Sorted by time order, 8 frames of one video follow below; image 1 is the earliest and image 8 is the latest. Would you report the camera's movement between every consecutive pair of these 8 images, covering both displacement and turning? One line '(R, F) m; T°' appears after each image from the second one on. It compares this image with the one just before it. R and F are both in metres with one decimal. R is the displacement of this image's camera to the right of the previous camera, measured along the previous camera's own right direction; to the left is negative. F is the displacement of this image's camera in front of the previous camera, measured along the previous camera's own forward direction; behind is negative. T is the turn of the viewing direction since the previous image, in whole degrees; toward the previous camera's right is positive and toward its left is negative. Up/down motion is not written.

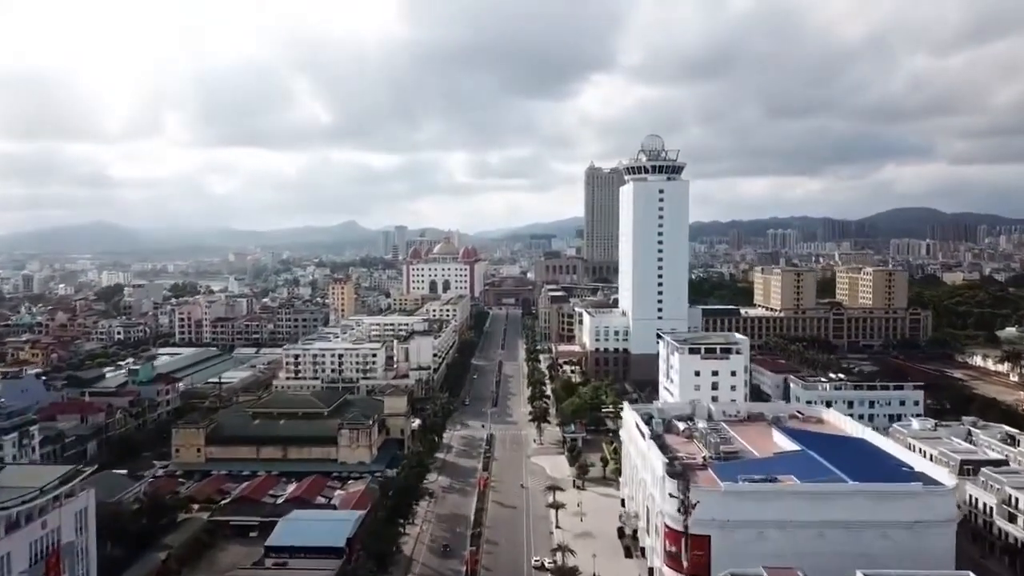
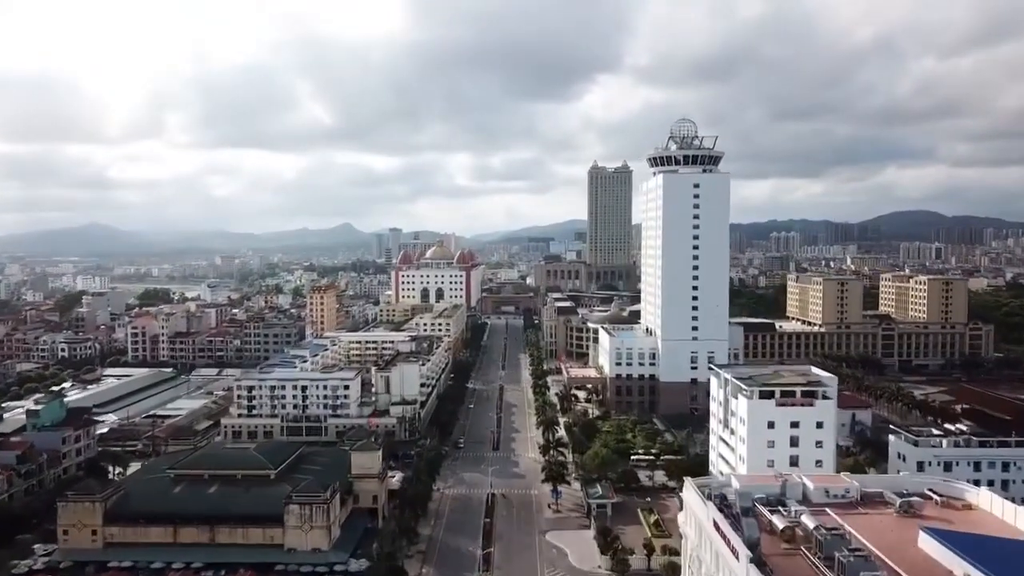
(-0.7, +15.5) m; 0°
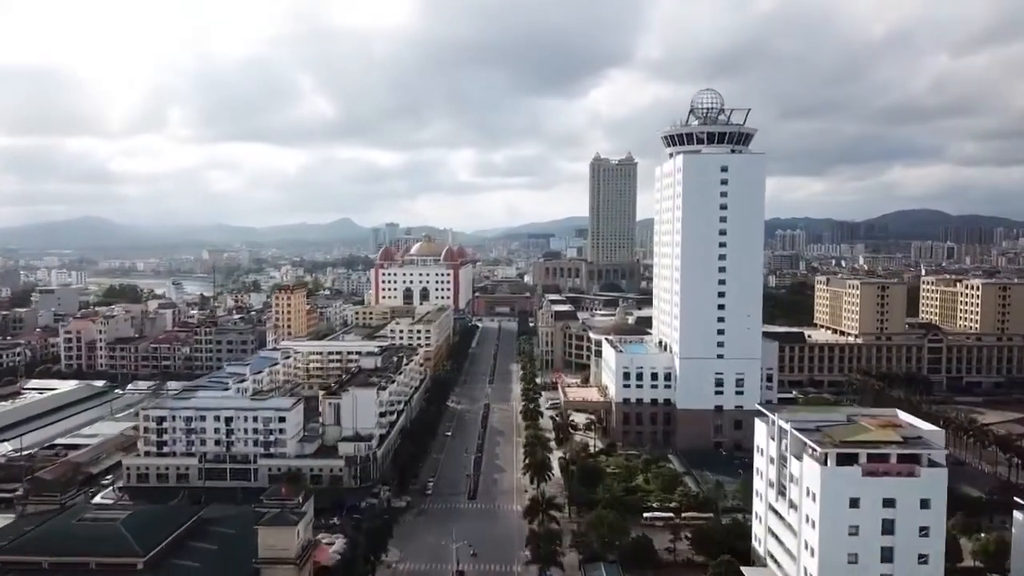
(+1.2, +13.9) m; 0°
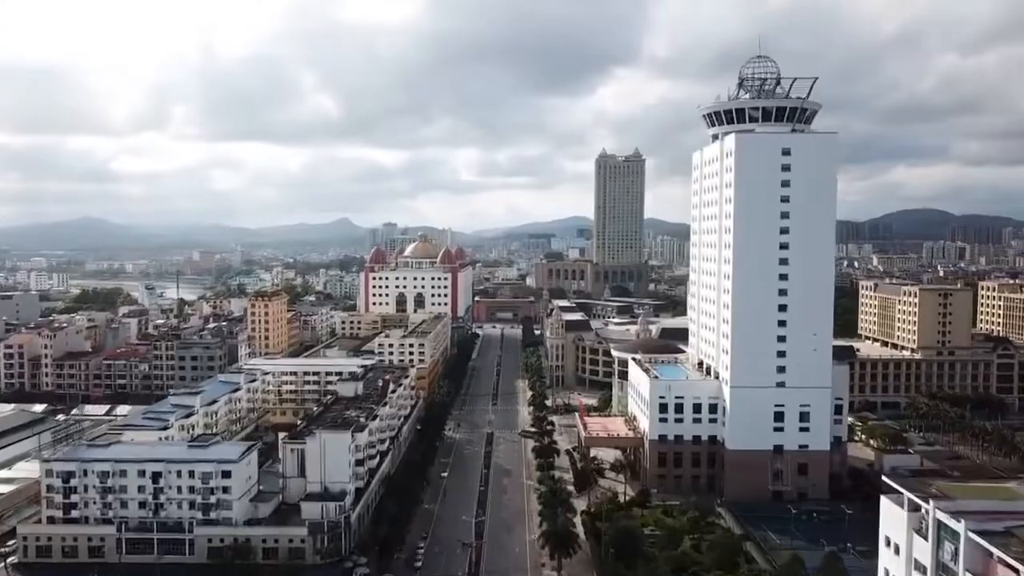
(-0.7, +11.9) m; 0°
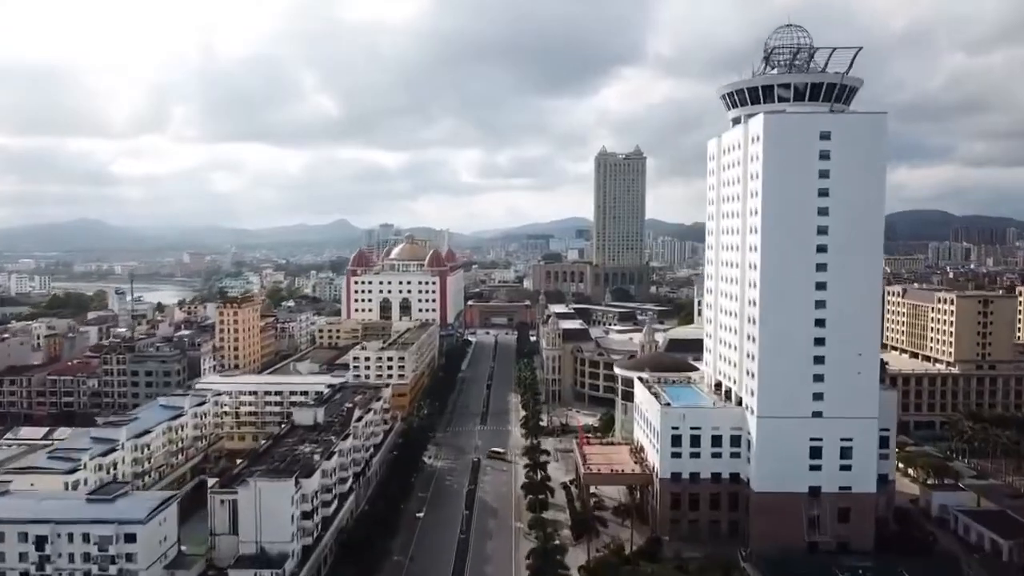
(+0.8, +8.2) m; 0°
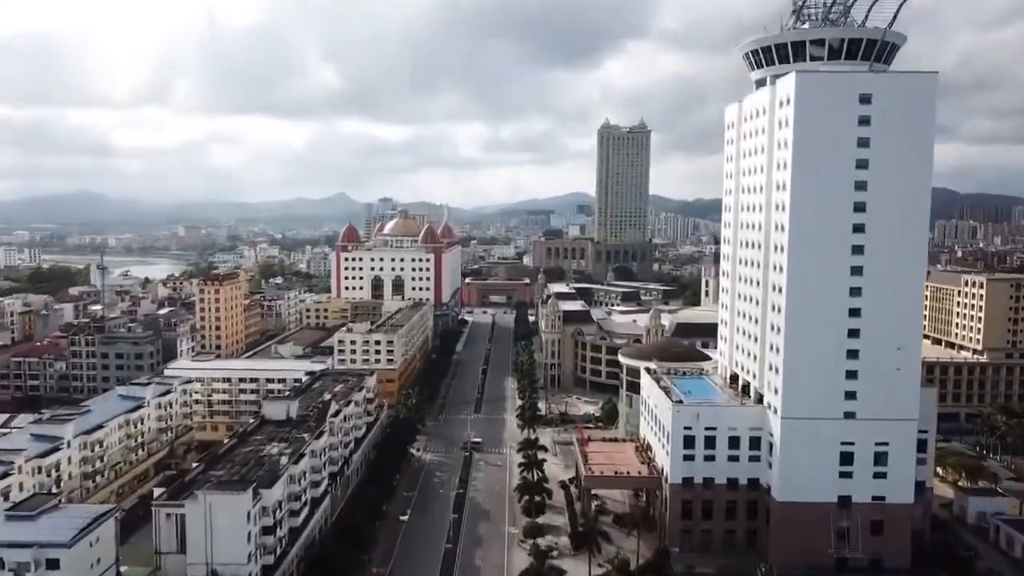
(+0.3, +5.0) m; 0°
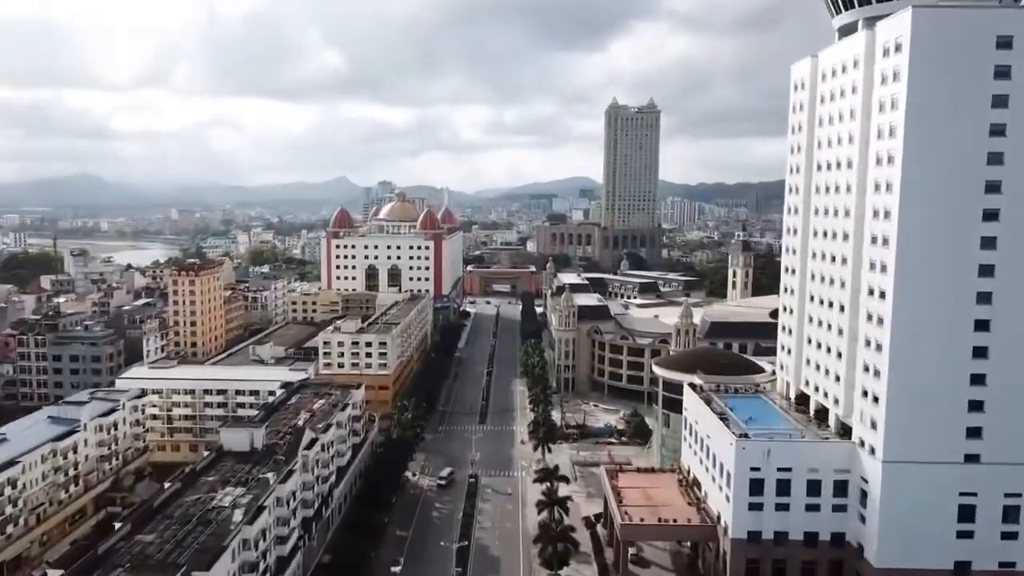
(-0.8, +8.6) m; 0°
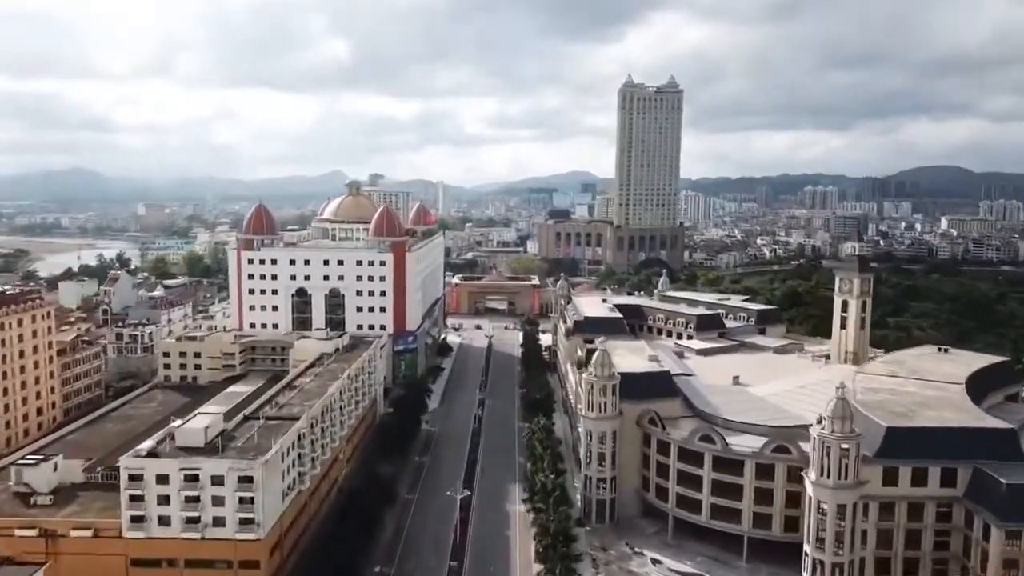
(+0.2, +29.4) m; 0°
